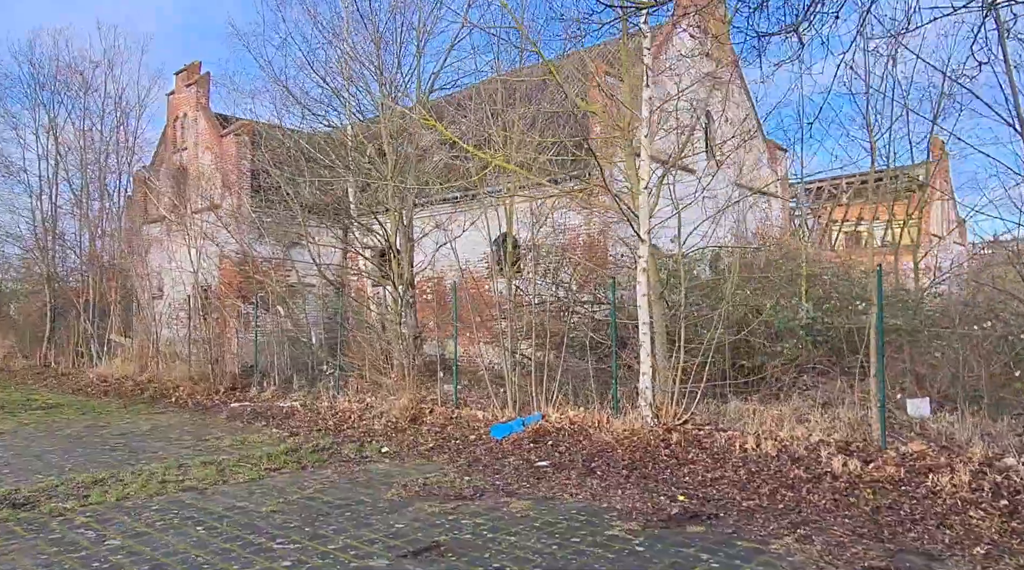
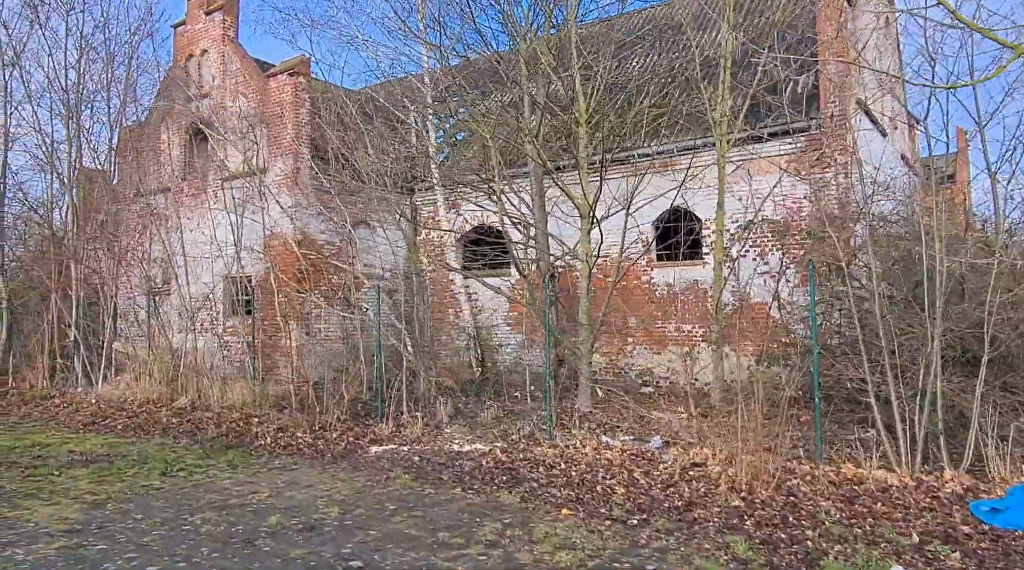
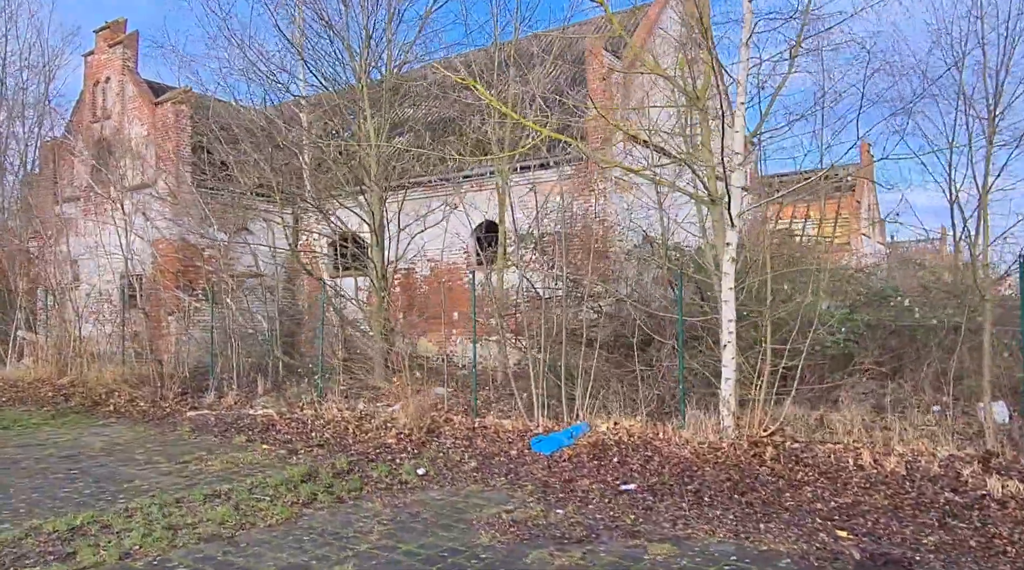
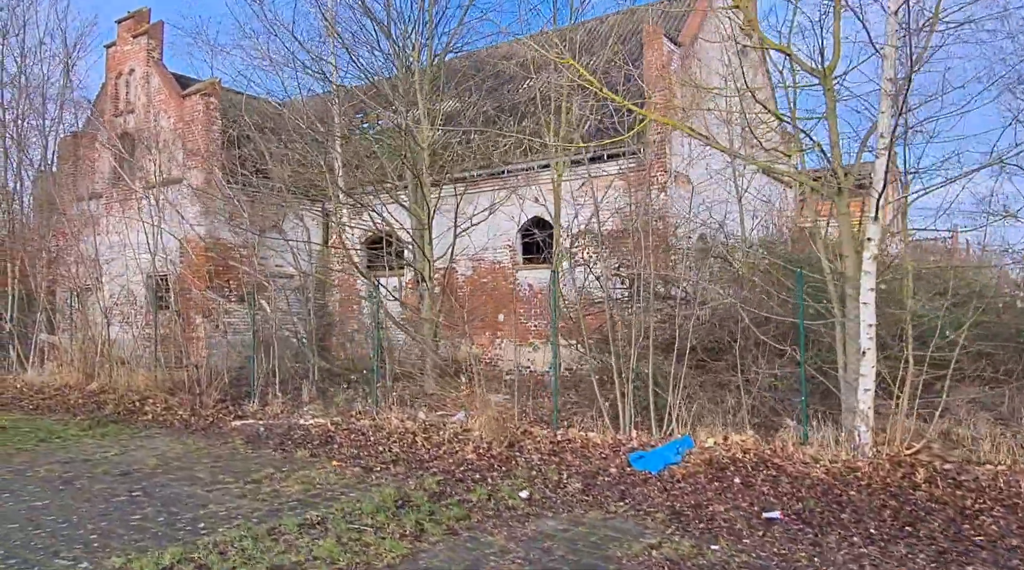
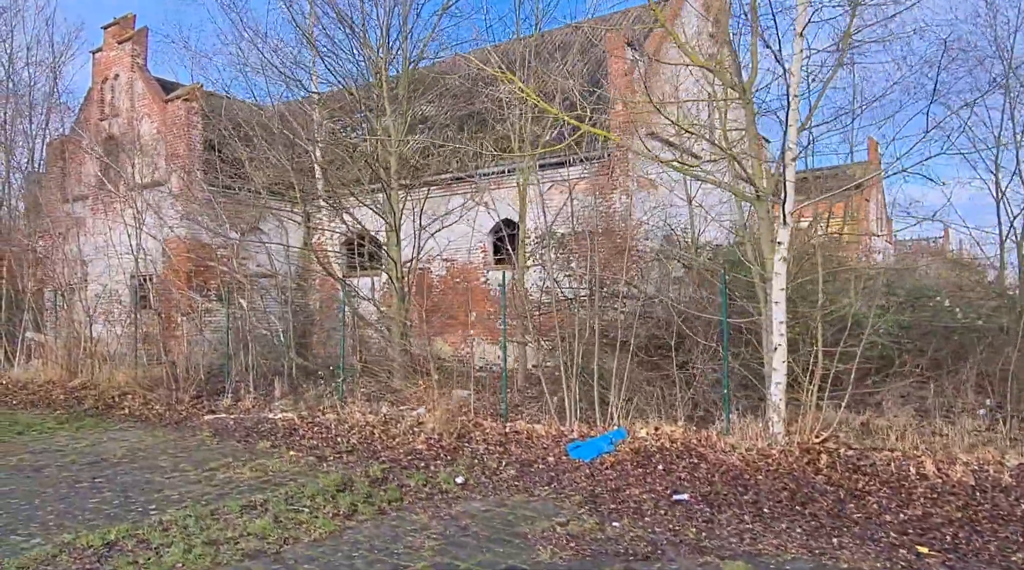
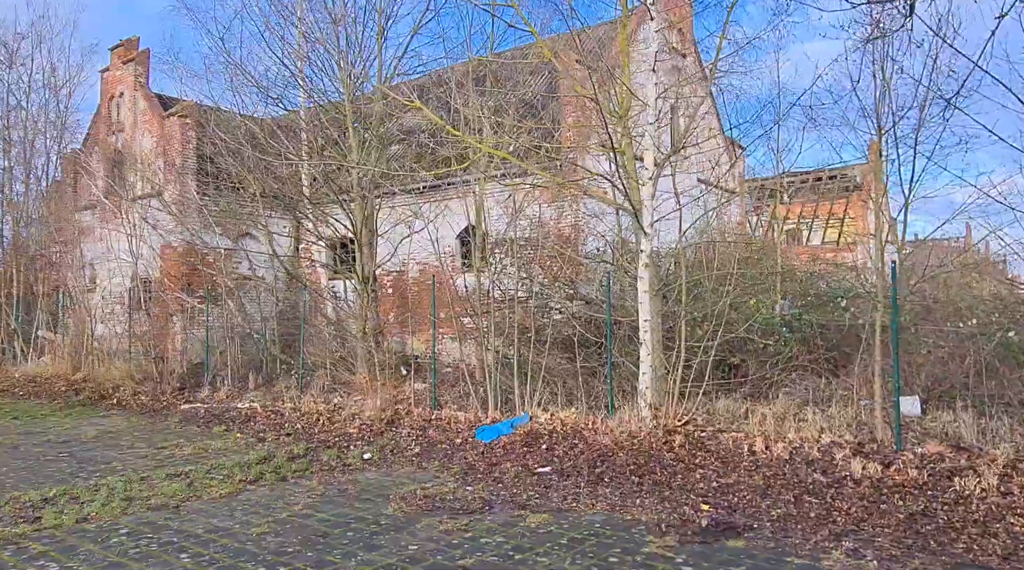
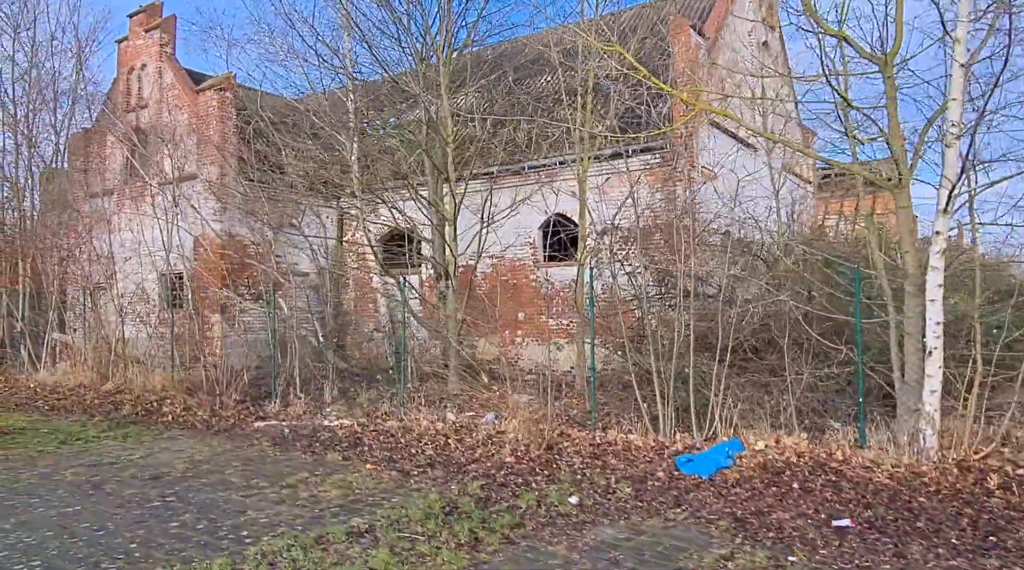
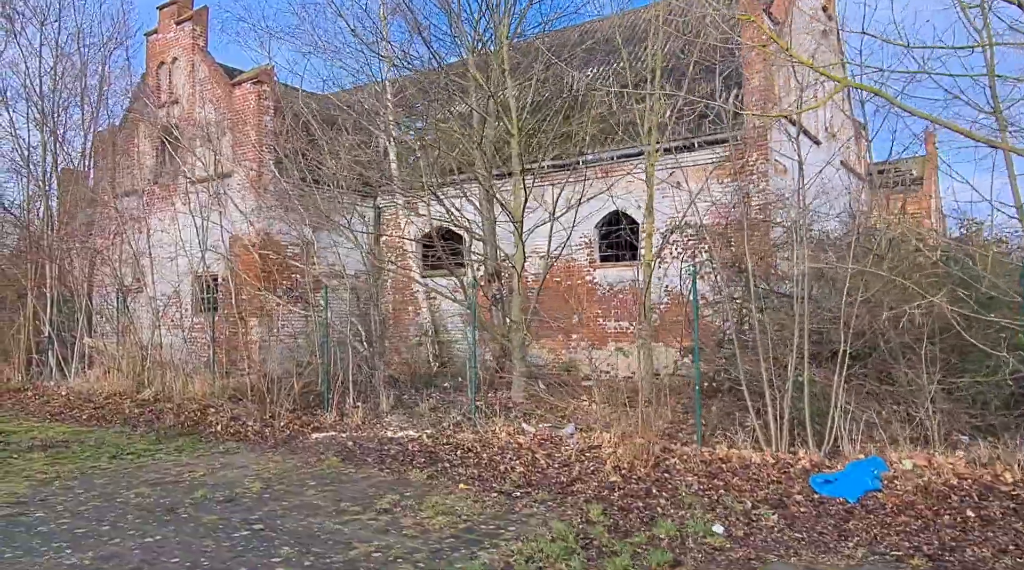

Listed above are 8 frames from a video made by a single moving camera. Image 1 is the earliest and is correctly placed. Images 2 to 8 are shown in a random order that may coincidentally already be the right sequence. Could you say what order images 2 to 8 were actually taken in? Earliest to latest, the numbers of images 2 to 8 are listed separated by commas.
6, 3, 5, 4, 7, 8, 2
